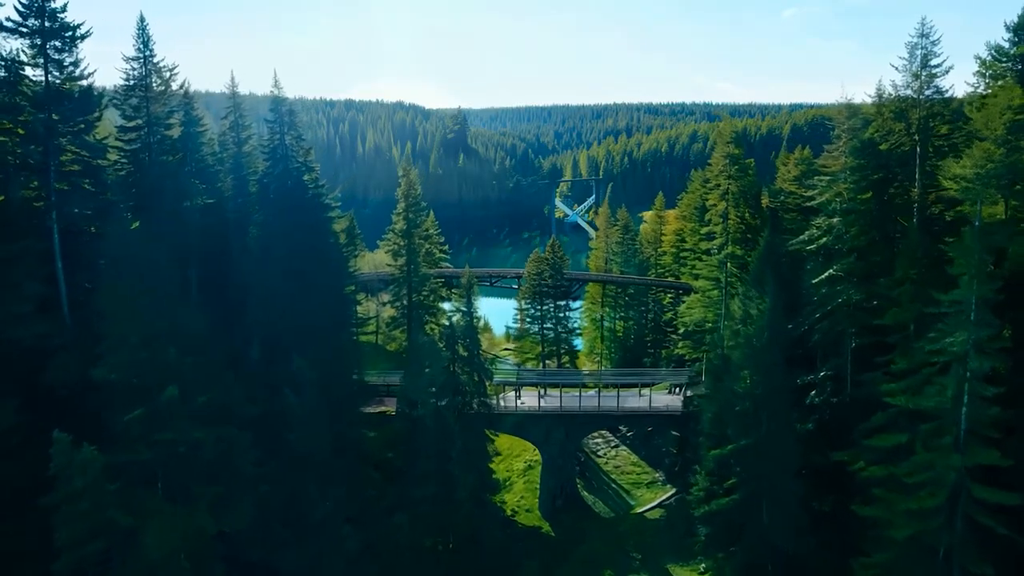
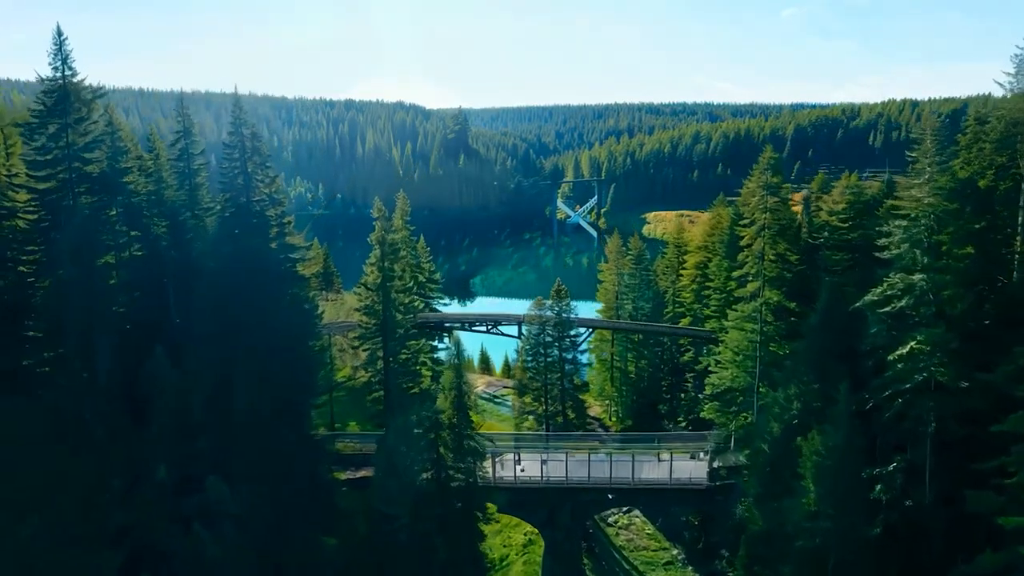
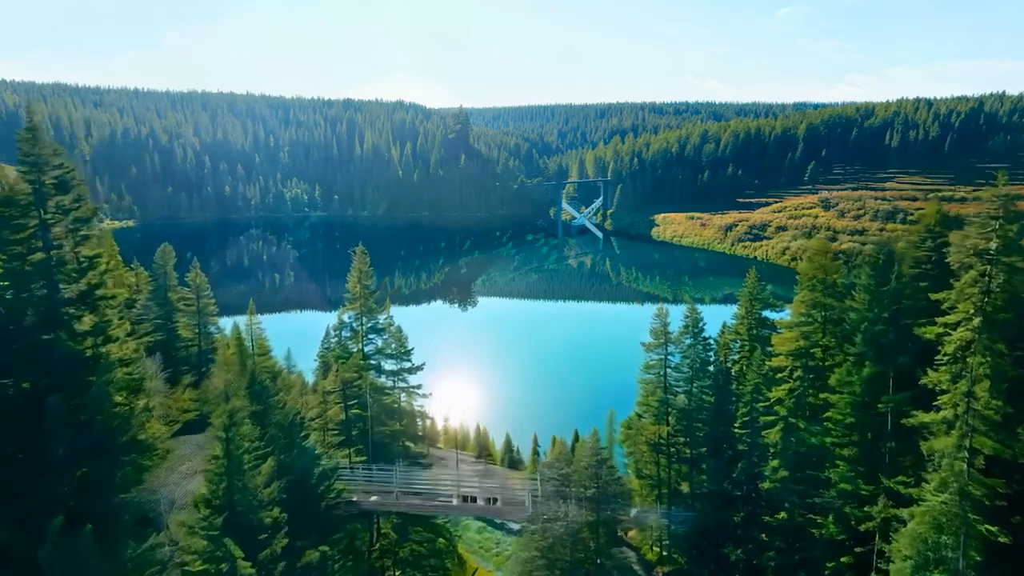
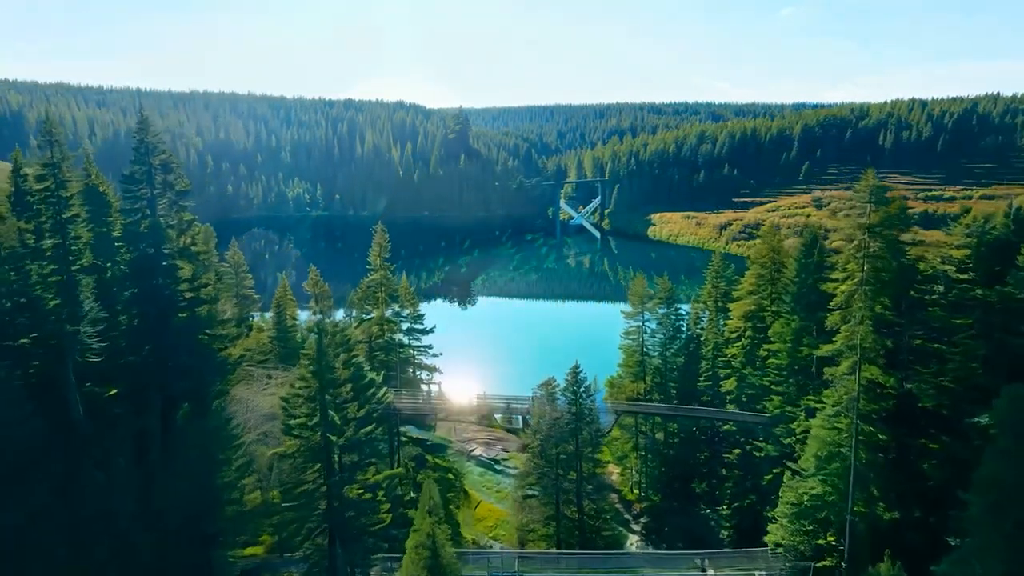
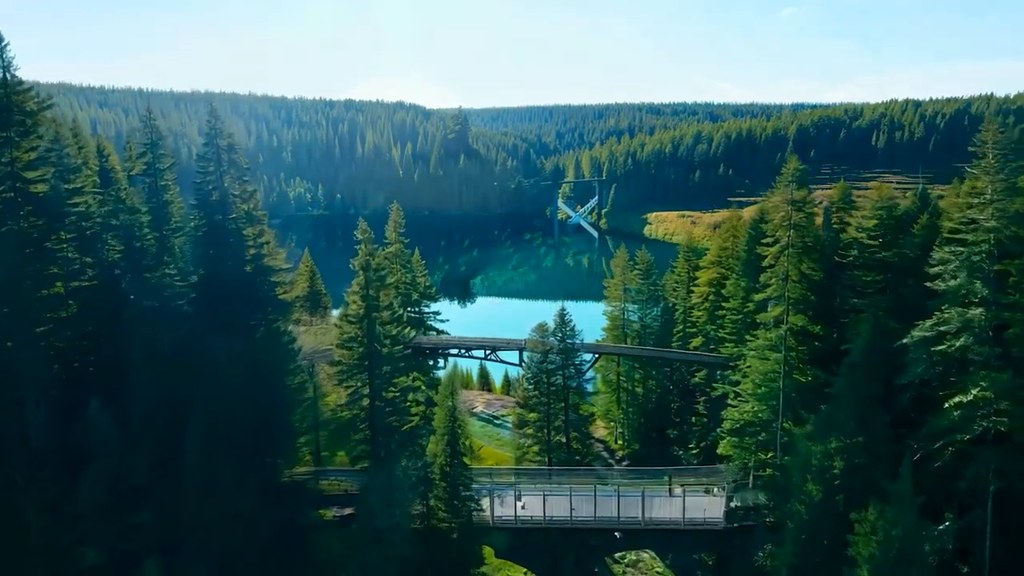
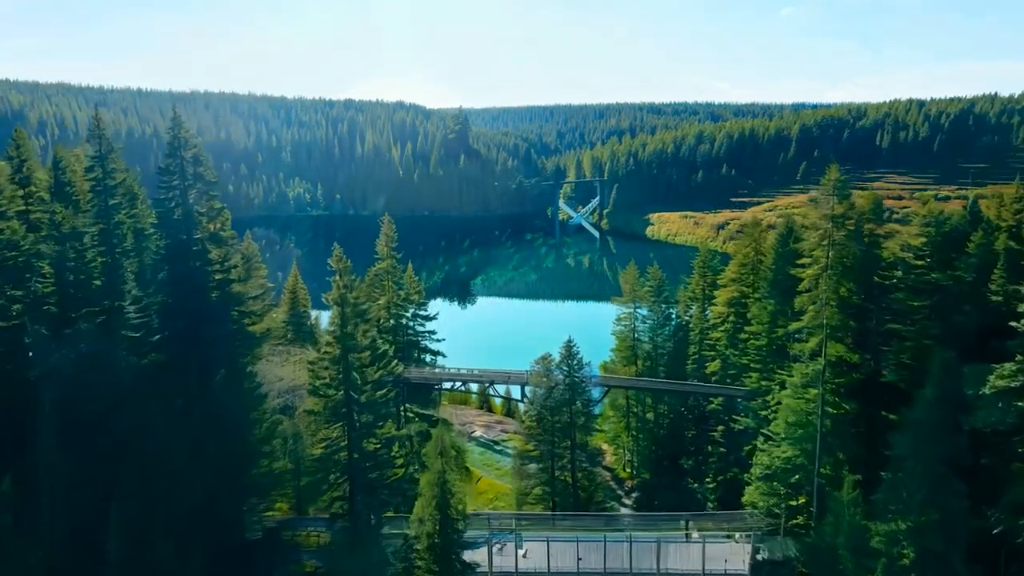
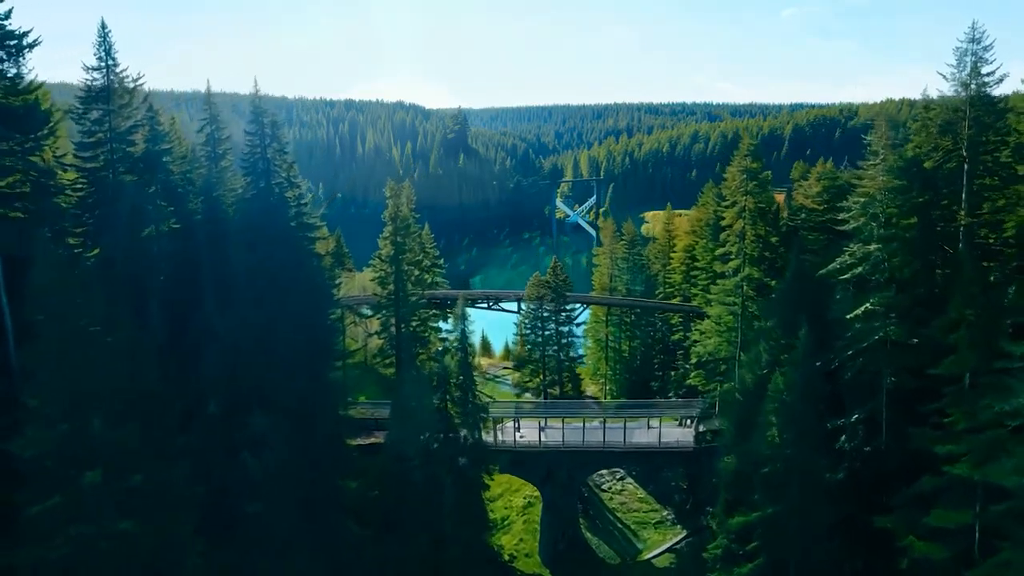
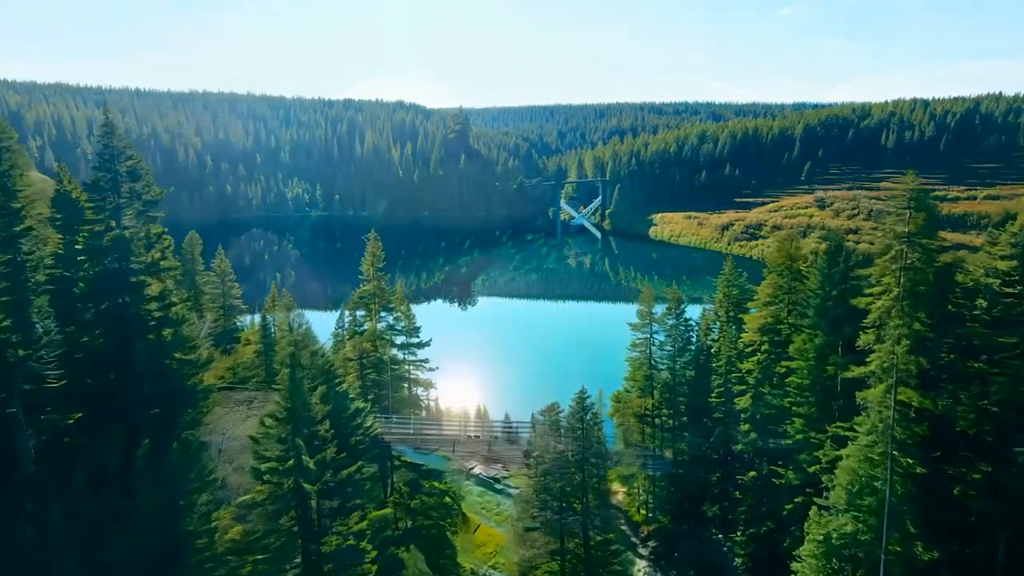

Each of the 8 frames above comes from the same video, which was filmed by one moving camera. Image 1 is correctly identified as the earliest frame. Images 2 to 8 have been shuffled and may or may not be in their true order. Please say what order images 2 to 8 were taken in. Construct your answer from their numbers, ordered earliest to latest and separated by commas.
7, 2, 5, 6, 4, 8, 3
